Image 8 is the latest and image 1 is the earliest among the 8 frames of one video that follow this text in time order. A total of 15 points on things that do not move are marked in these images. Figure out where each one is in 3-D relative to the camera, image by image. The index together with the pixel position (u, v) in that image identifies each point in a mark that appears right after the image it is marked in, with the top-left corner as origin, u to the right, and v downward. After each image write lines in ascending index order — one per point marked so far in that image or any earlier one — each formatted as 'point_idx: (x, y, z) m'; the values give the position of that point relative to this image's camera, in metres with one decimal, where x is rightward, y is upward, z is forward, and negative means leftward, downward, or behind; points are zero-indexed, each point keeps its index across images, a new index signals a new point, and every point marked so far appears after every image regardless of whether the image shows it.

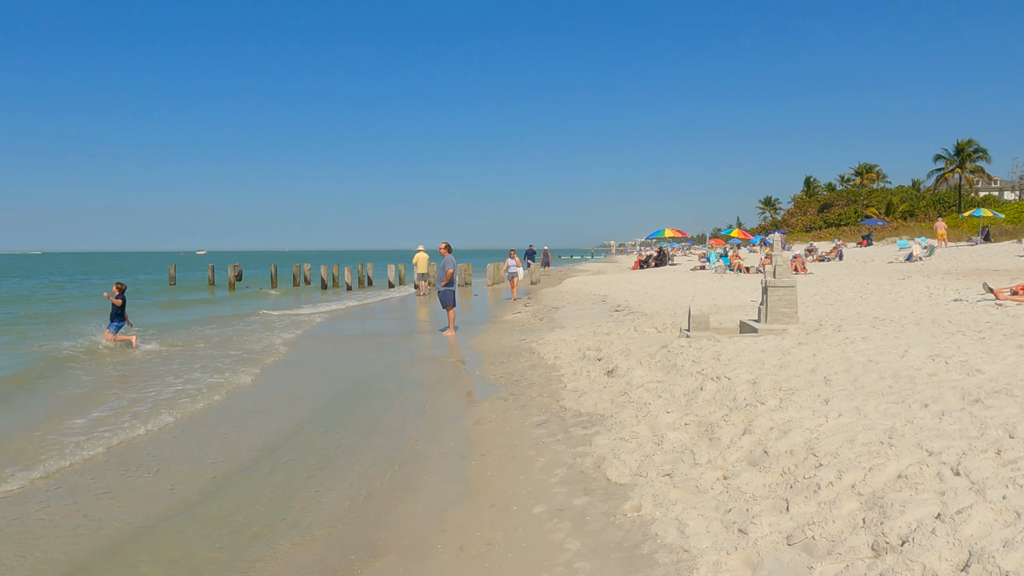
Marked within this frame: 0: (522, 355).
0: (+0.2, -1.0, +11.3) m
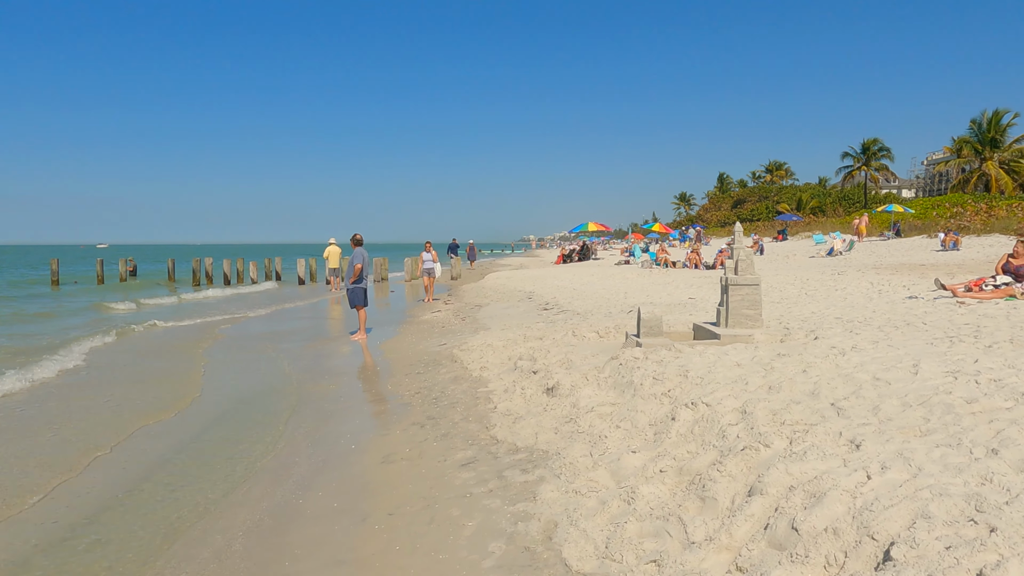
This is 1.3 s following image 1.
0: (-0.9, -1.0, +9.8) m
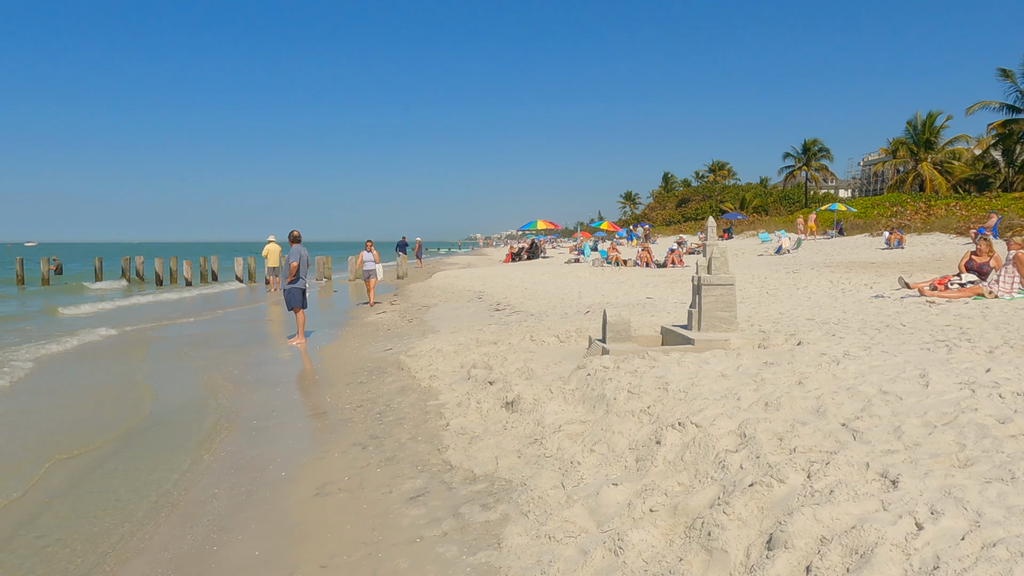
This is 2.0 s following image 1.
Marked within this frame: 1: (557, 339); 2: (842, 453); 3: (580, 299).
0: (-1.5, -1.0, +9.0) m
1: (+0.5, -0.5, +8.2) m
2: (+1.5, -0.7, +3.5) m
3: (+1.3, -0.2, +14.4) m
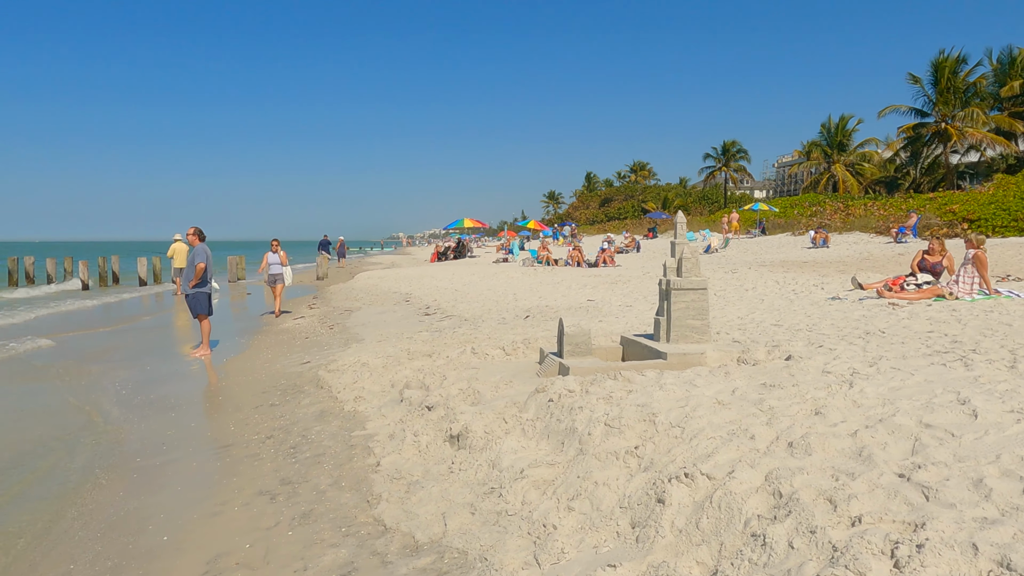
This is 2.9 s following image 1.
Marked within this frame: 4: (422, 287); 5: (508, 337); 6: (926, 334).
0: (-2.1, -1.0, +7.7) m
1: (-0.1, -0.6, +7.2) m
2: (+1.4, -0.8, +2.5) m
3: (+0.1, -0.3, +13.4) m
4: (-2.2, 0.0, +19.1) m
5: (0.0, -0.5, +8.6) m
6: (+3.6, -0.4, +6.7) m
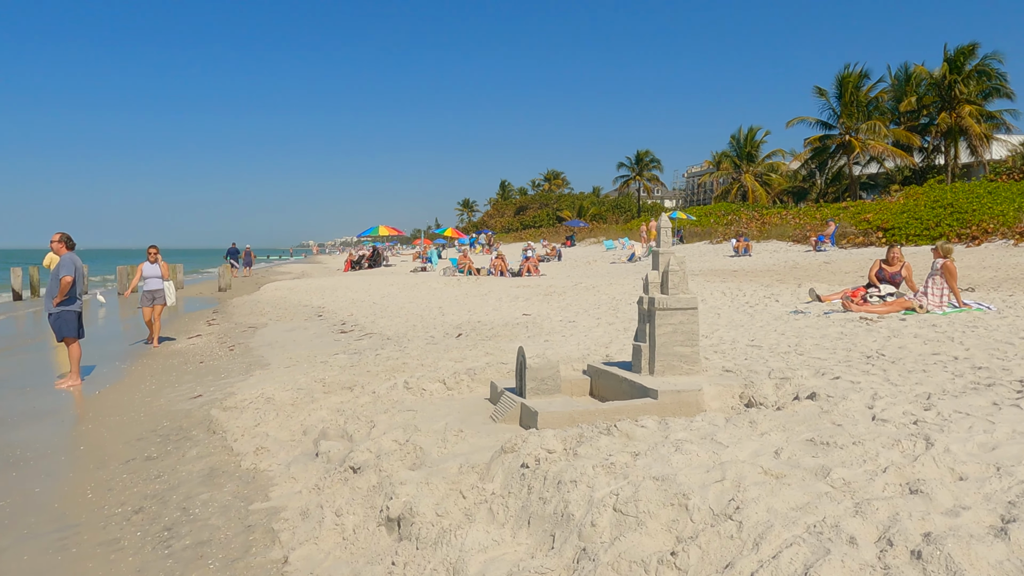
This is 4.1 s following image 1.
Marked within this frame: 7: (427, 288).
0: (-2.6, -1.2, +6.2) m
1: (-0.5, -0.7, +5.9) m
2: (+1.4, -0.9, +1.4) m
3: (-1.1, -0.5, +12.1) m
4: (-4.0, -0.3, +17.4) m
5: (-0.6, -0.7, +7.2) m
6: (+3.2, -0.5, +5.8) m
7: (-2.1, 0.0, +19.0) m
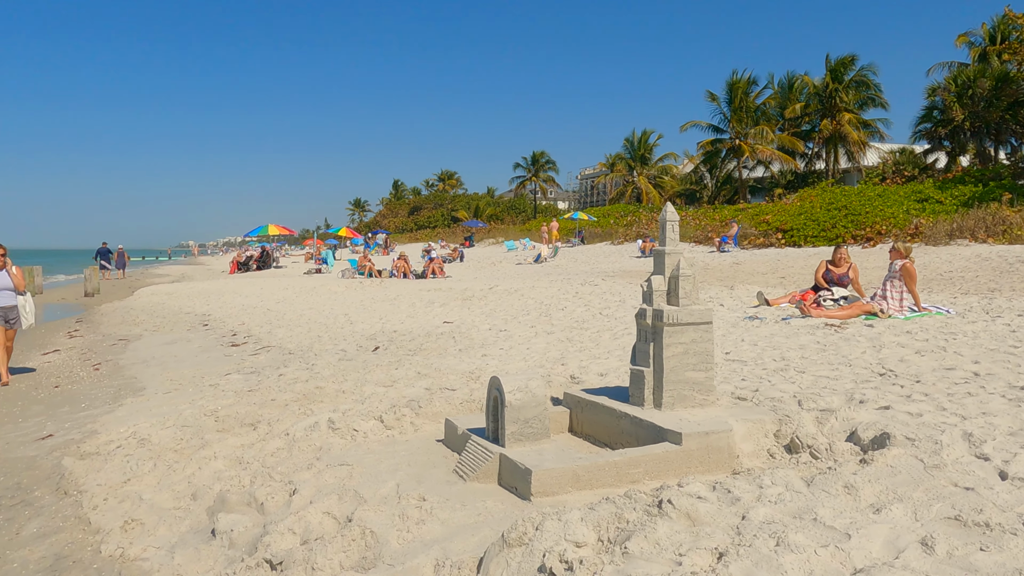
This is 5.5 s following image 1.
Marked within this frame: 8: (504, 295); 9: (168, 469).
0: (-2.9, -1.3, +4.6) m
1: (-0.8, -0.8, +4.6) m
2: (+1.8, -0.9, +0.5) m
3: (-2.2, -0.6, +10.7) m
4: (-5.9, -0.4, +15.5) m
5: (-1.1, -0.8, +5.9) m
6: (+2.9, -0.6, +5.1) m
7: (-4.2, -0.1, +17.4) m
8: (-0.2, -0.1, +13.5) m
9: (-2.1, -1.1, +4.6) m
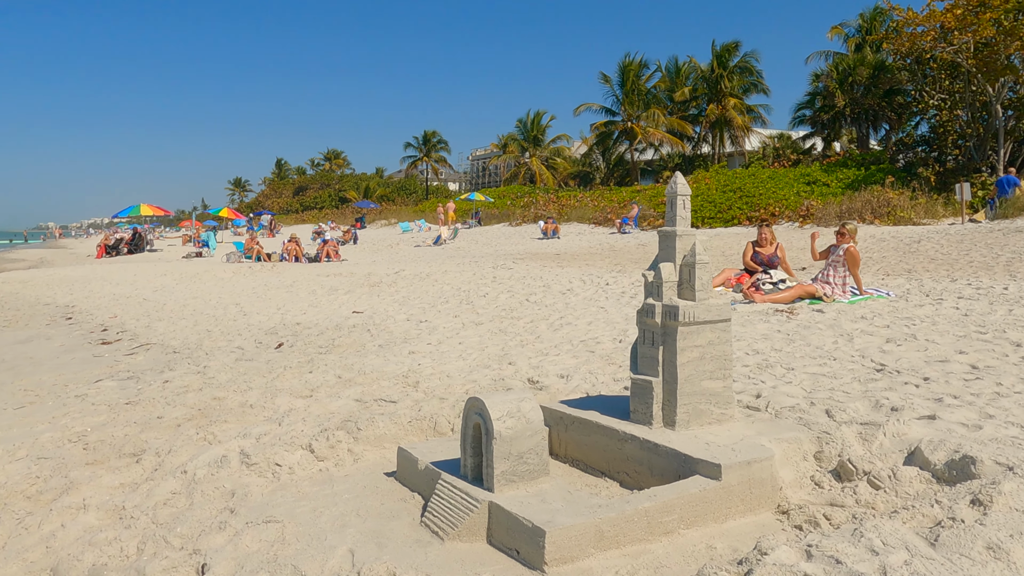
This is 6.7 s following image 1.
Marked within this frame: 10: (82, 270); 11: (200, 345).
0: (-3.0, -1.3, +3.3) m
1: (-1.0, -0.8, +3.6) m
2: (+2.2, -0.9, -0.1) m
3: (-3.2, -0.4, +9.4) m
4: (-7.6, -0.1, +13.7) m
5: (-1.5, -0.7, +4.9) m
6: (+2.6, -0.5, +4.6) m
7: (-6.2, +0.2, +15.7) m
8: (-1.6, +0.1, +12.5) m
9: (-2.2, -1.1, +3.4) m
10: (-11.1, +0.5, +20.0) m
11: (-3.3, -0.6, +8.0) m
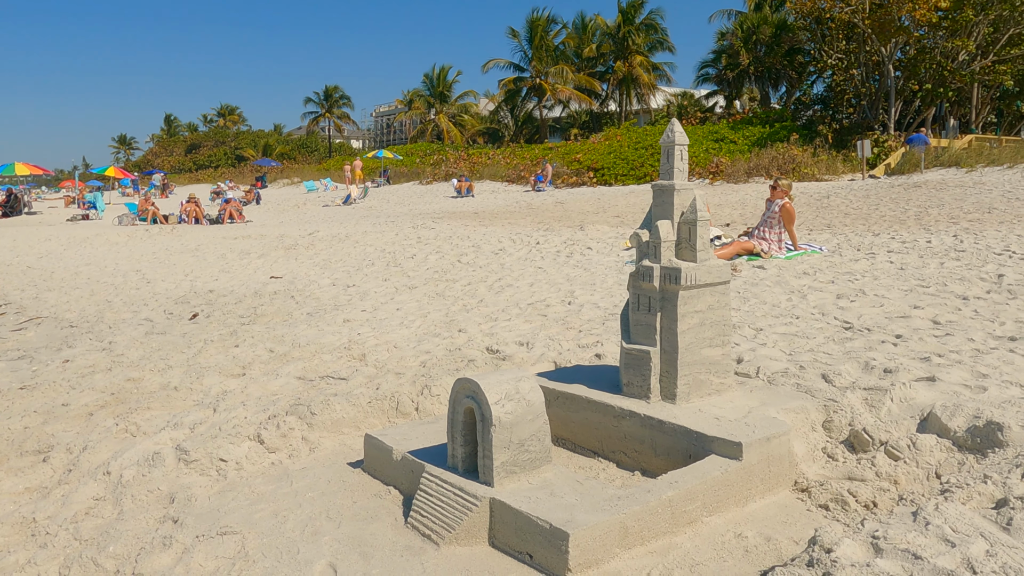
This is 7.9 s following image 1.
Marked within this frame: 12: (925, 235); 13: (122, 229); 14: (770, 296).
0: (-3.1, -1.2, +2.7) m
1: (-1.1, -0.6, +3.1) m
2: (+2.5, -0.9, -0.2) m
3: (-4.0, 0.0, +8.6) m
4: (-8.8, +0.4, +12.3) m
5: (-1.7, -0.5, +4.3) m
6: (+2.4, -0.2, +4.6) m
7: (-7.7, +0.9, +14.5) m
8: (-2.8, +0.7, +11.8) m
9: (-2.3, -1.0, +2.8) m
10: (-13.2, +1.3, +18.1) m
11: (-3.9, -0.3, +7.2) m
12: (+5.0, +0.7, +9.4) m
13: (-8.9, +1.4, +17.7) m
14: (+1.9, 0.0, +5.9) m
